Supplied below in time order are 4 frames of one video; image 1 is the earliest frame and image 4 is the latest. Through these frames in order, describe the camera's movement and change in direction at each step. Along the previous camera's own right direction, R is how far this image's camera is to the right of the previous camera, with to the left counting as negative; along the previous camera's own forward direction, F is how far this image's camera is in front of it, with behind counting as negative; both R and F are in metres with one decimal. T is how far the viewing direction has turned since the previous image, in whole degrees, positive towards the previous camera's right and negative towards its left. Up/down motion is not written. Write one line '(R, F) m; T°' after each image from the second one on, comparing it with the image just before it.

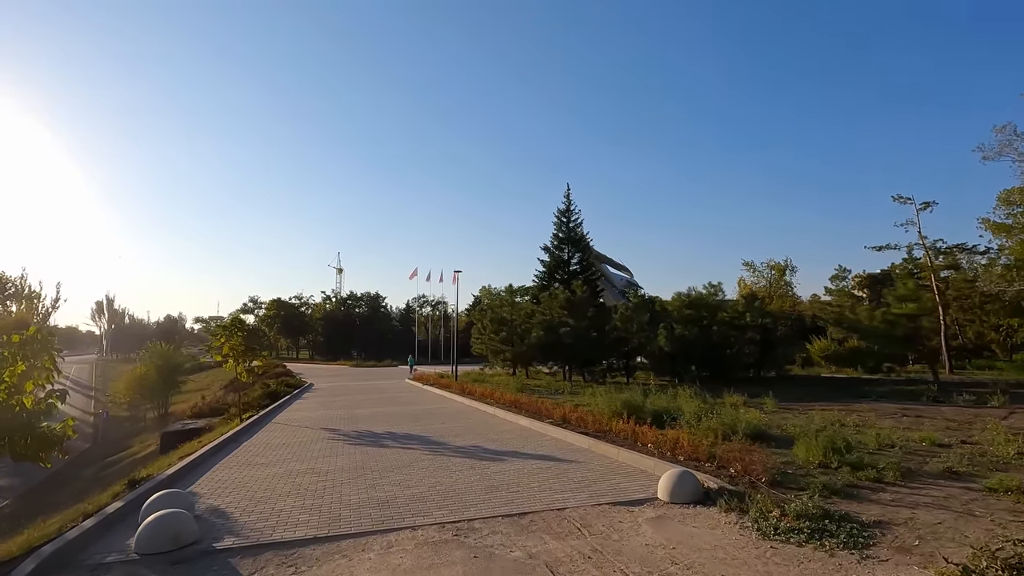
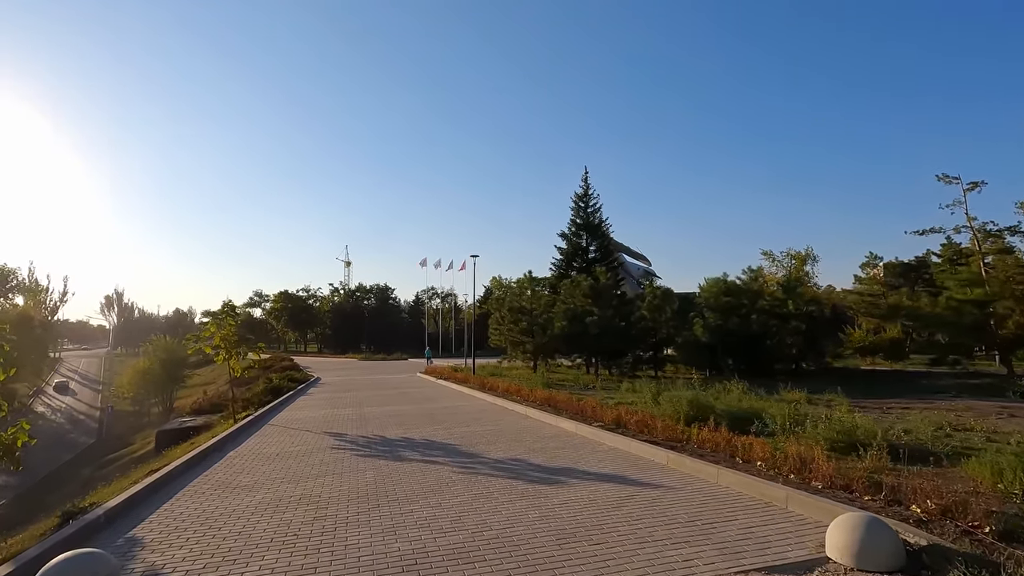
(-0.5, +1.9) m; -1°
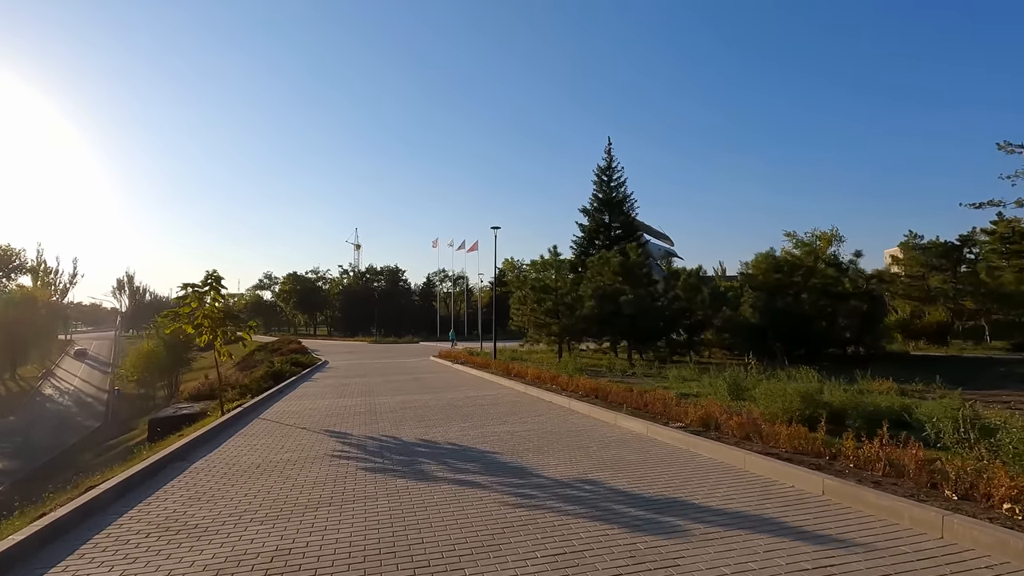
(-0.5, +2.1) m; -1°
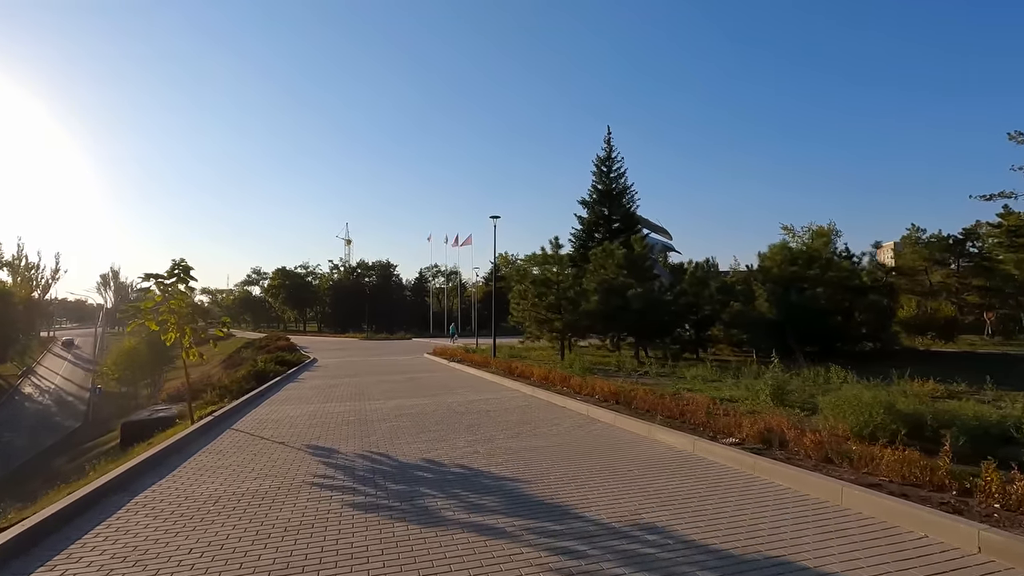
(-0.3, +1.2) m; +1°
